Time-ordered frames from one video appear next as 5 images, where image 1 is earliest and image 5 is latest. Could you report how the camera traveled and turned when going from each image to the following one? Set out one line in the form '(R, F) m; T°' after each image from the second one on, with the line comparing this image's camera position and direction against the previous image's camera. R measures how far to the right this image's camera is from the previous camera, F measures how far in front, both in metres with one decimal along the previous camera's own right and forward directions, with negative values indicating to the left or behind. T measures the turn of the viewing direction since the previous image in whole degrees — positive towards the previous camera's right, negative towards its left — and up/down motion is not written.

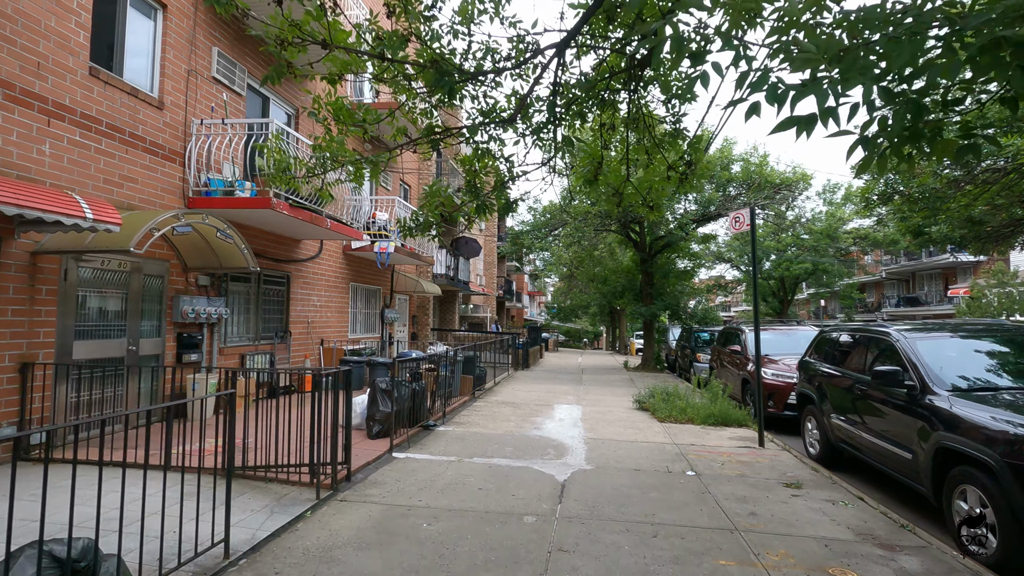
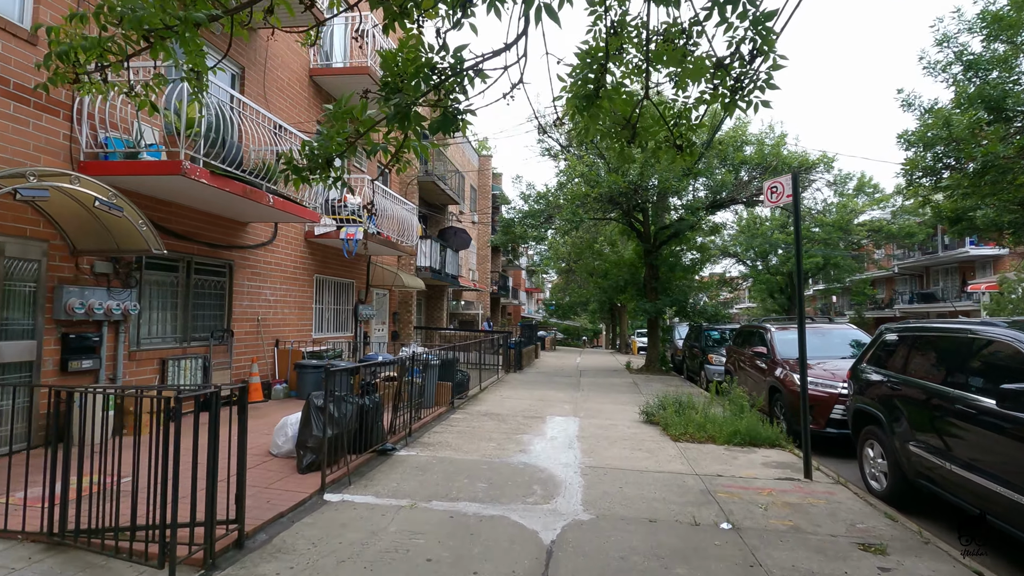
(+0.2, +1.4) m; 0°
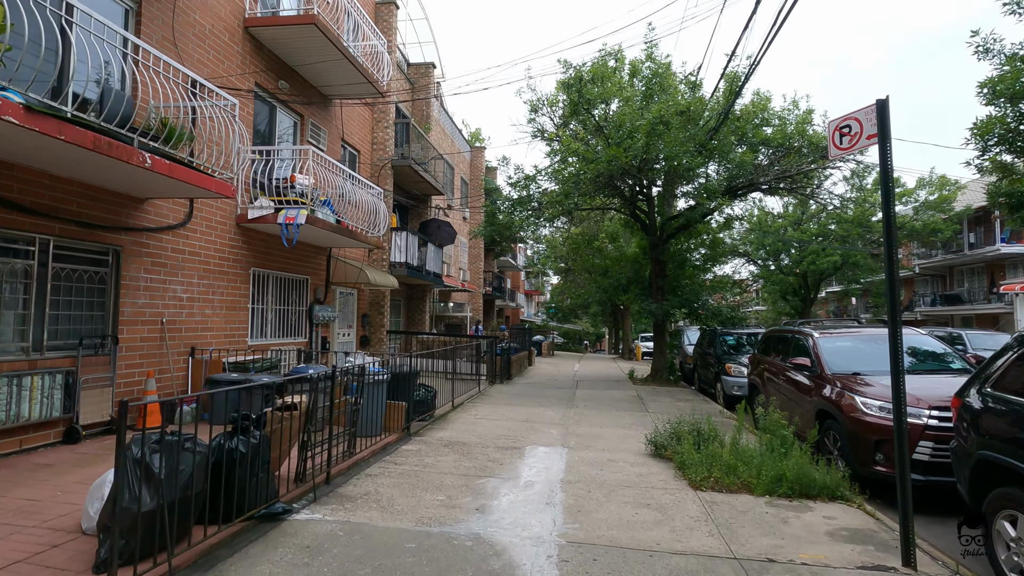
(+0.4, +1.8) m; 0°
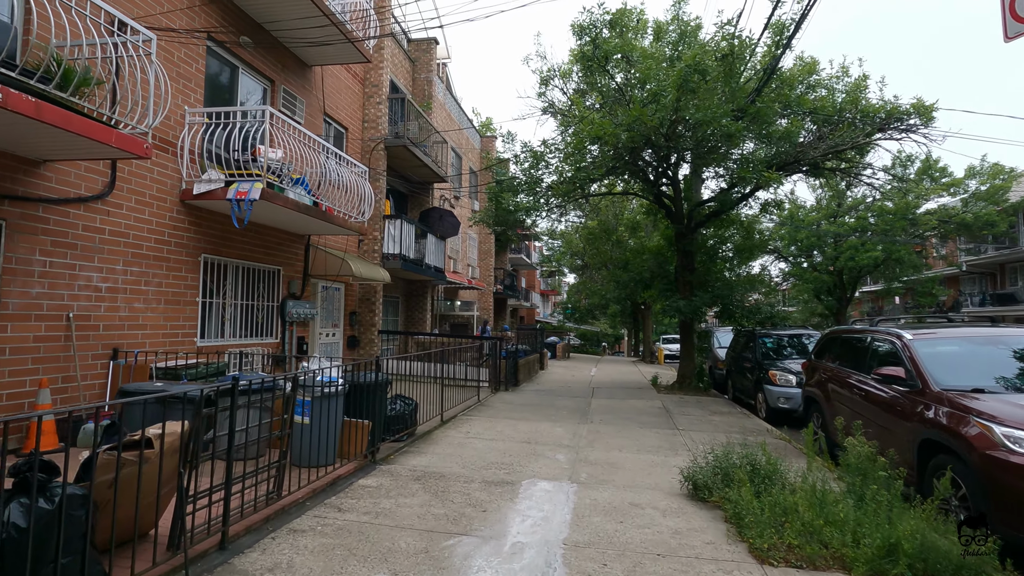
(+0.2, +1.5) m; -2°
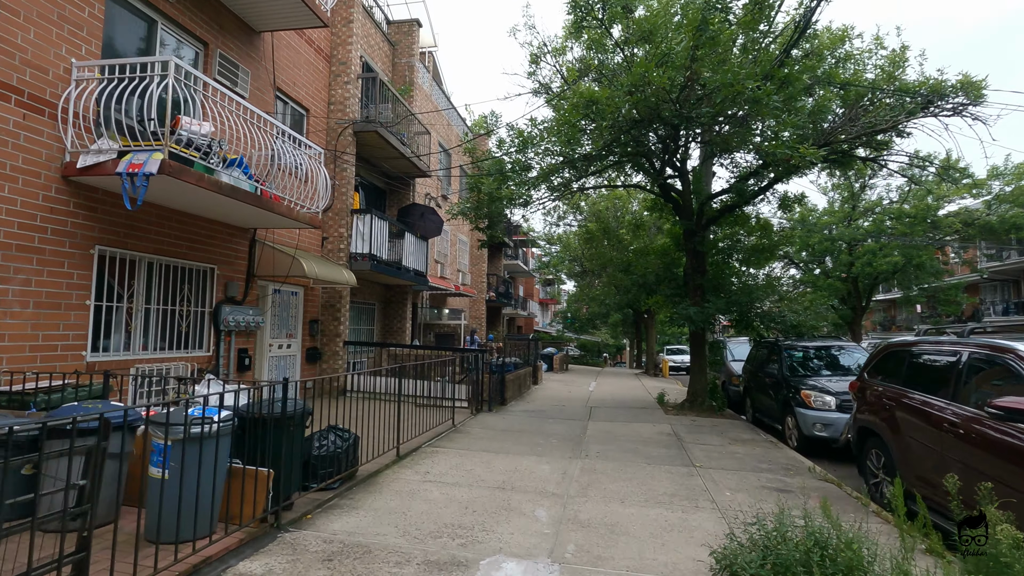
(+0.3, +1.4) m; 0°
